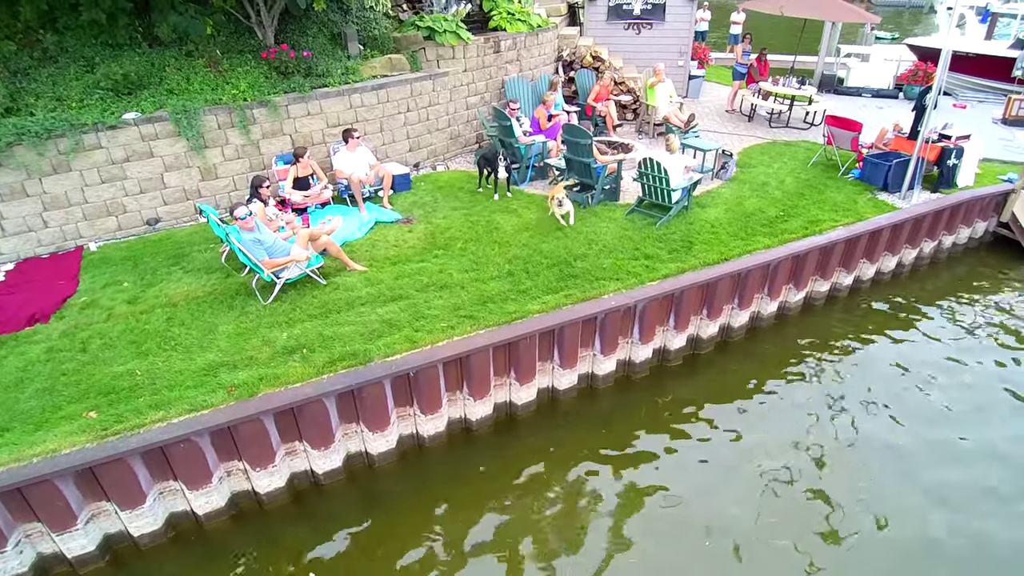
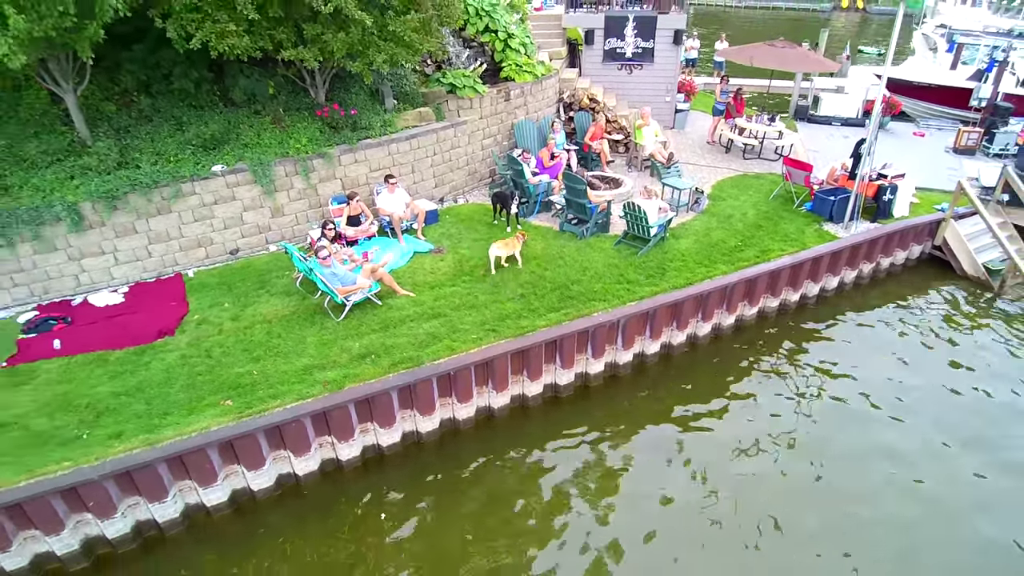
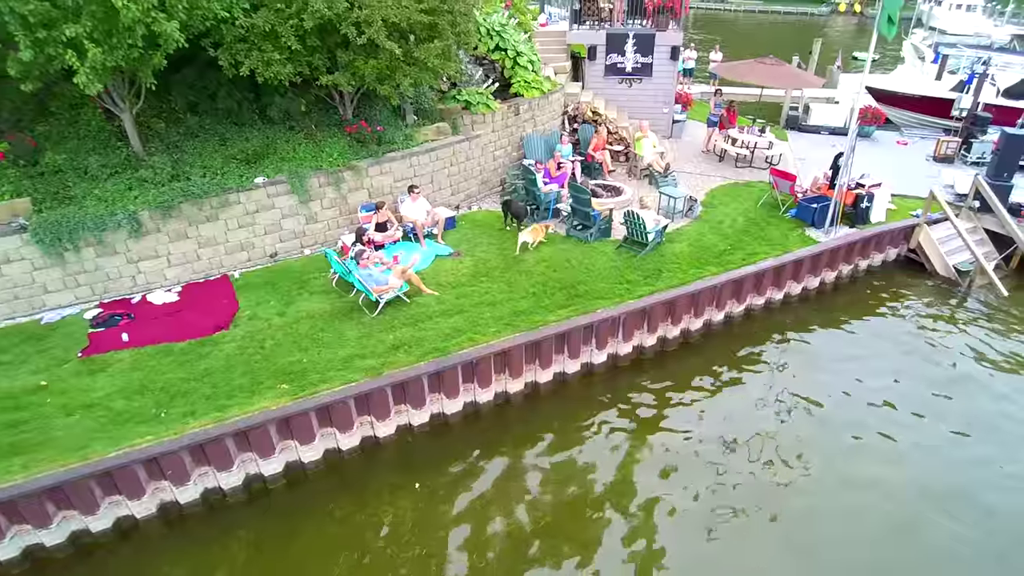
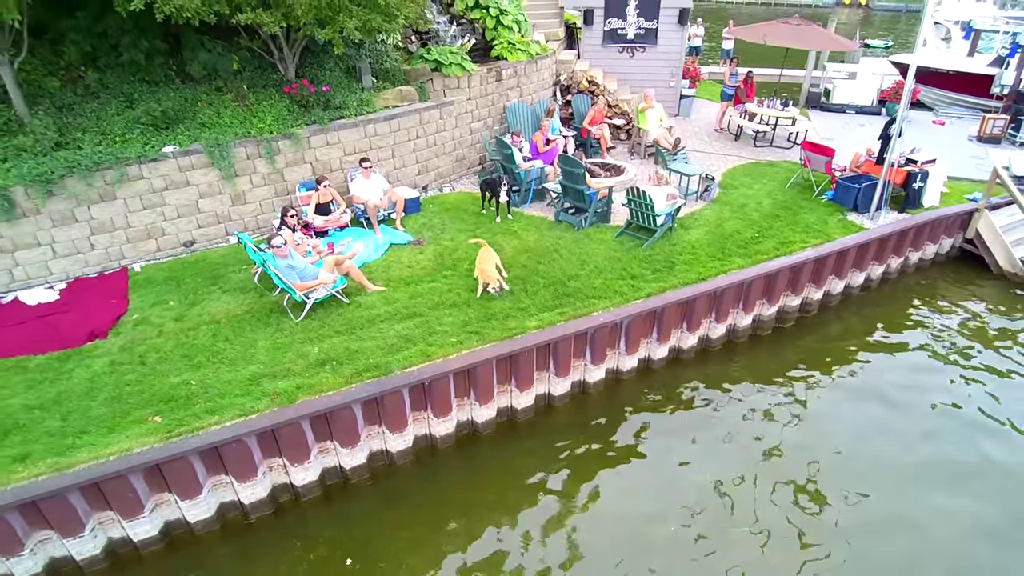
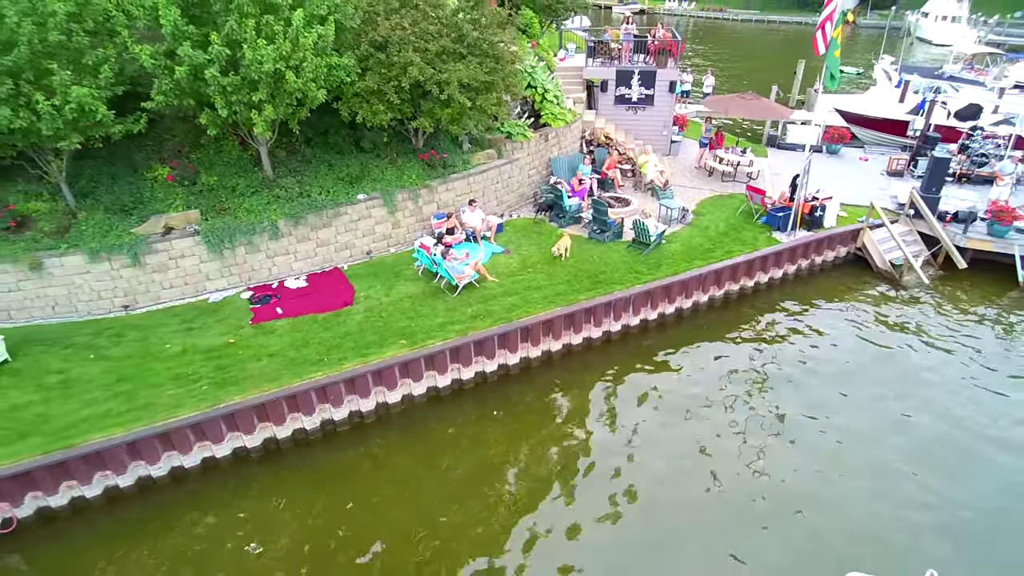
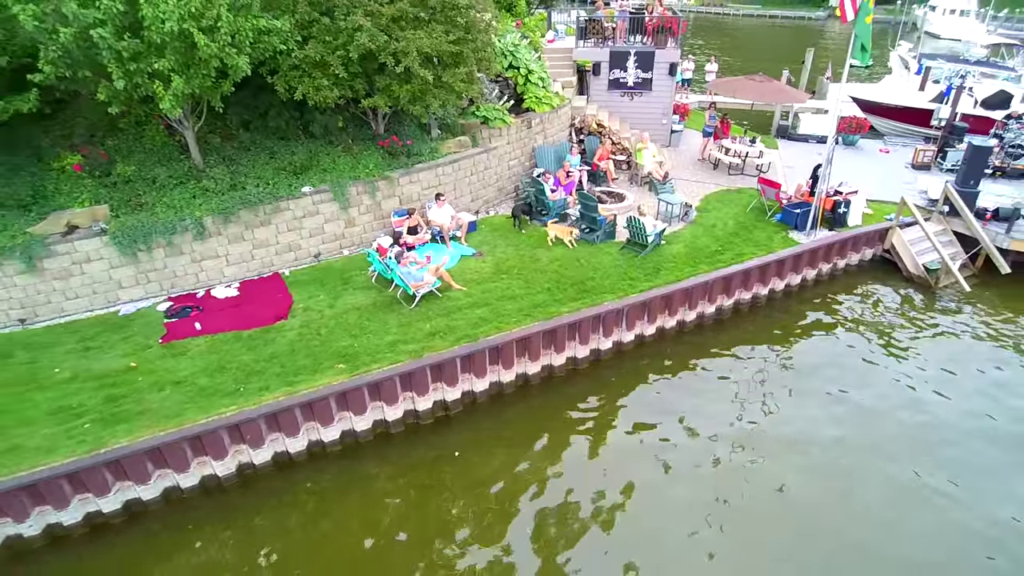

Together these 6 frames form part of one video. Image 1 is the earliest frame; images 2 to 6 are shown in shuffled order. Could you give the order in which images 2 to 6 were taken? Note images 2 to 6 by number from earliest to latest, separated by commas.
4, 2, 3, 6, 5
